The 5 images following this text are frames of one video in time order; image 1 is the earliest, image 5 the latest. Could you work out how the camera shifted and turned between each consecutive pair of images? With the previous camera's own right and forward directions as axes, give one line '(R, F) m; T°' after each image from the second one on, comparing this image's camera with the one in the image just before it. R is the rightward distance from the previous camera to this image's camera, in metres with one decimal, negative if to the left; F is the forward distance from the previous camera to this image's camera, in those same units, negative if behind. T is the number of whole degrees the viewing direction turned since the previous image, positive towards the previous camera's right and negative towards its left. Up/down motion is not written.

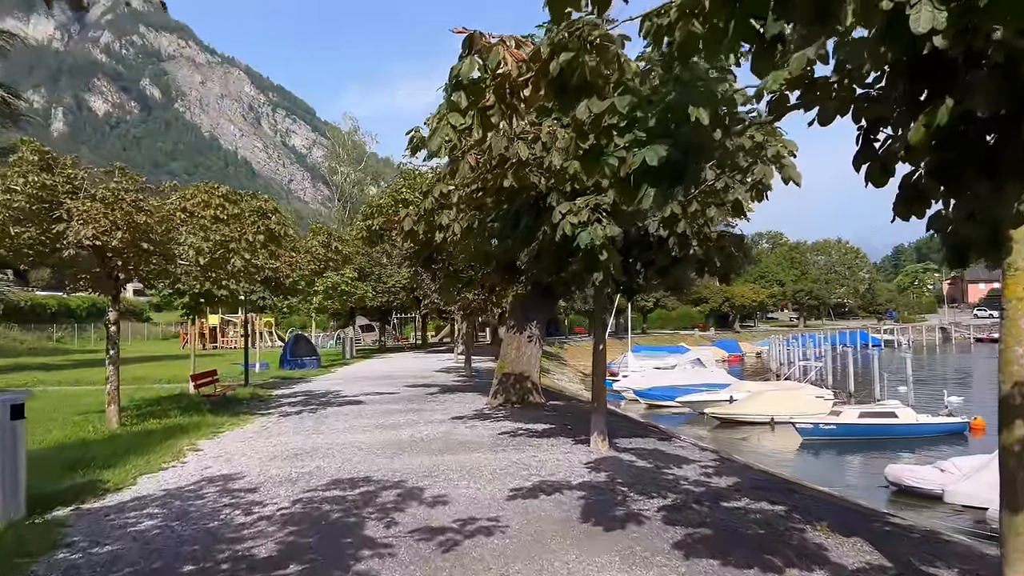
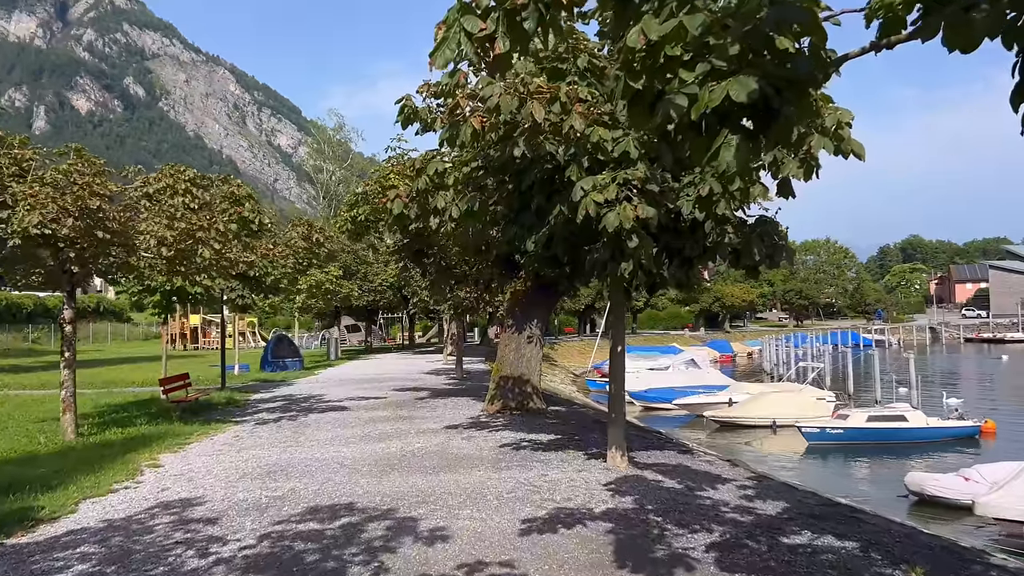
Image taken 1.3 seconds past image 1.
(-0.2, +1.5) m; +1°
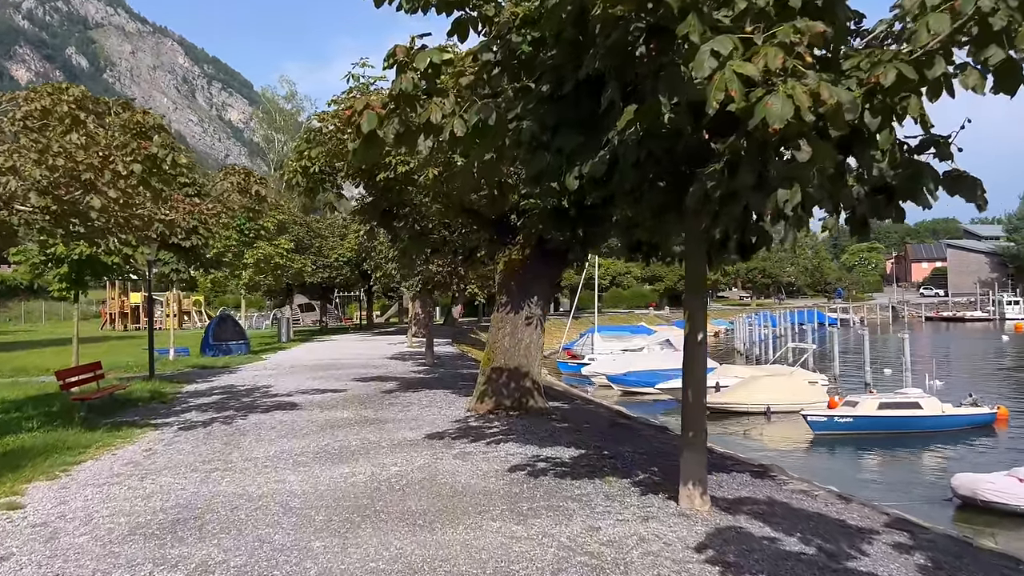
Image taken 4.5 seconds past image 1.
(-0.6, +3.3) m; +3°
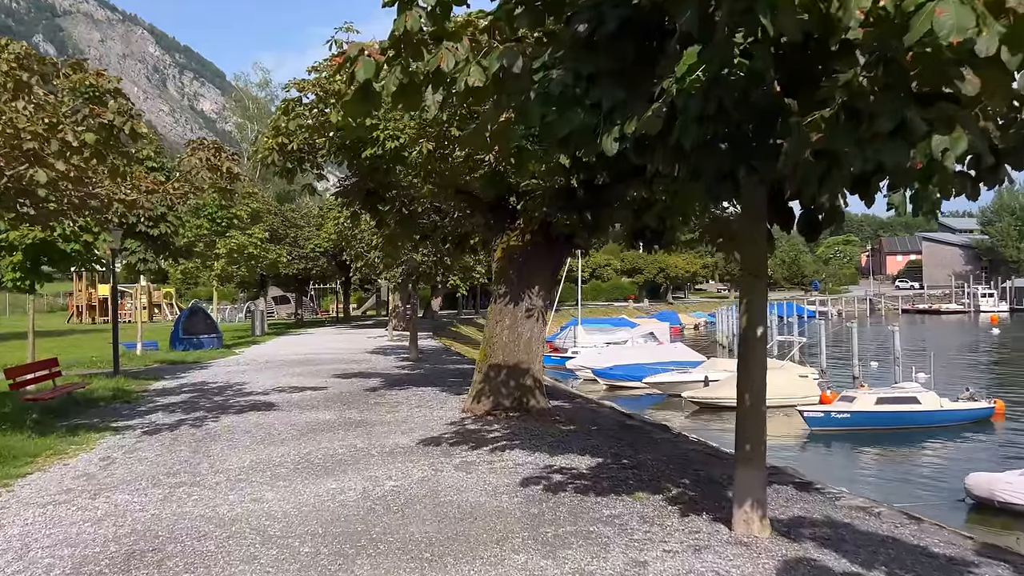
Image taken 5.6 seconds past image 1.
(-0.3, +1.1) m; +2°
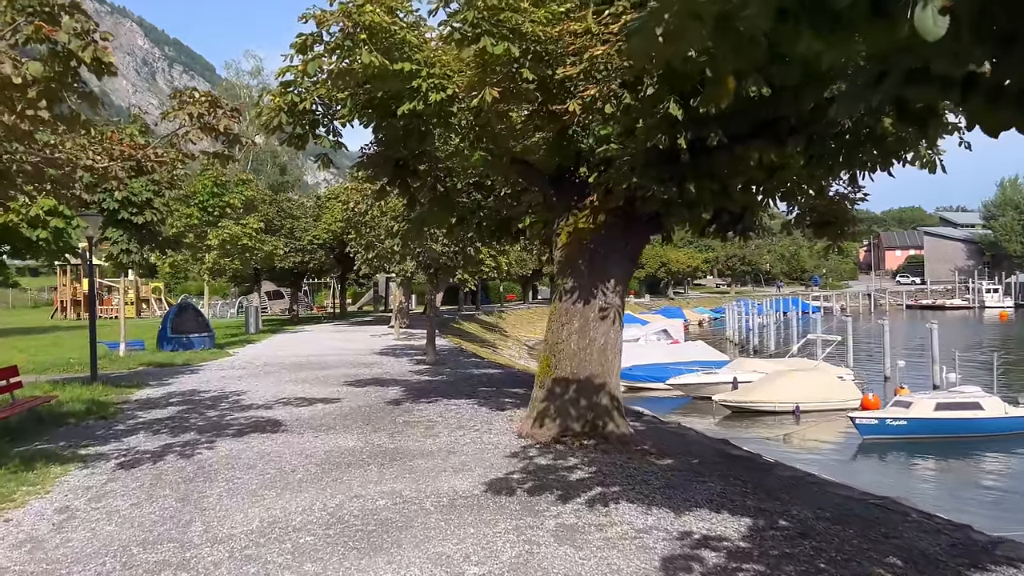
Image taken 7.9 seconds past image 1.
(-0.9, +2.4) m; +1°
